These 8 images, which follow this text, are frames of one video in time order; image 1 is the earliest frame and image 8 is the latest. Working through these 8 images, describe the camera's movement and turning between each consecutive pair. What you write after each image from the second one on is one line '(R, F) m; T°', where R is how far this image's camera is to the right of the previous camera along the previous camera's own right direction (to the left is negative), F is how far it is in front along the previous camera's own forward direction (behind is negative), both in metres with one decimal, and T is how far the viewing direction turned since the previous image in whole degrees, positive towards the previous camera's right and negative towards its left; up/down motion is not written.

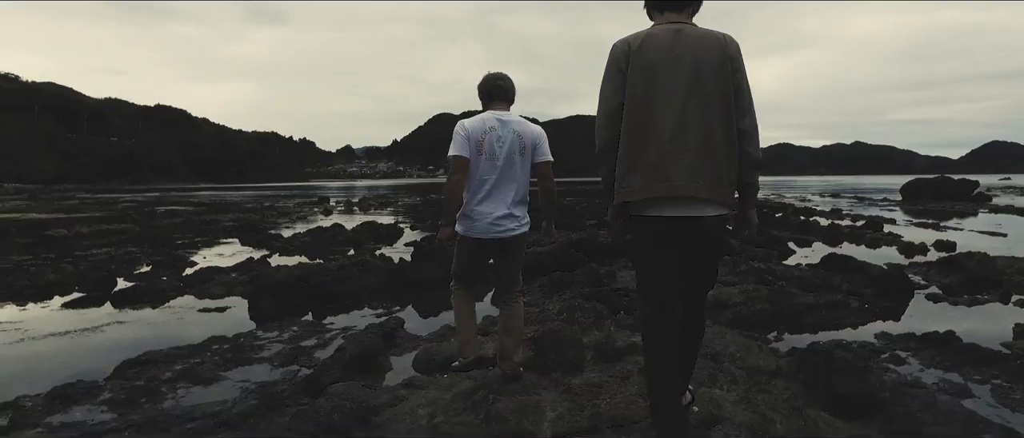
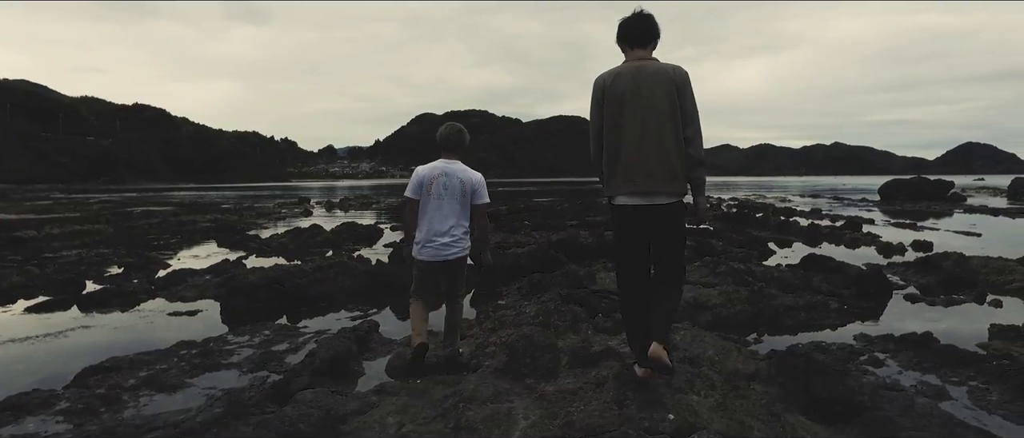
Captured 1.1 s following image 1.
(+0.1, +0.1) m; +1°
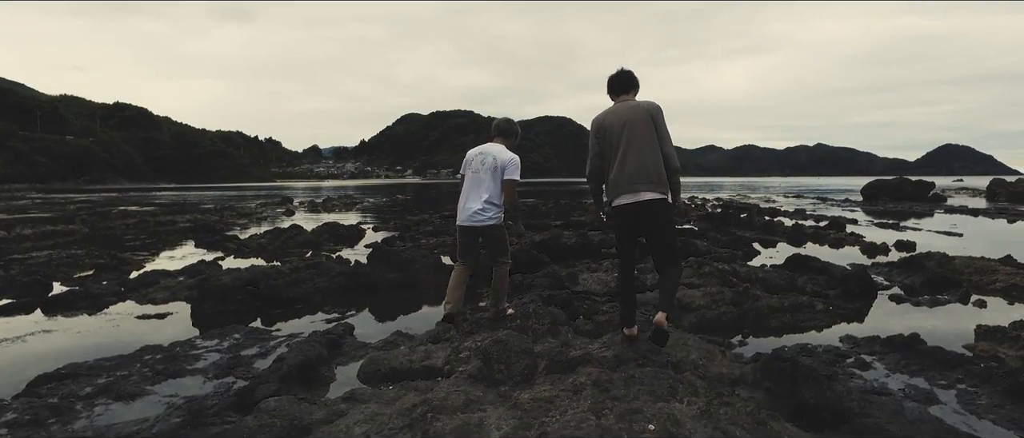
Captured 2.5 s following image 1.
(+0.1, +0.2) m; +1°
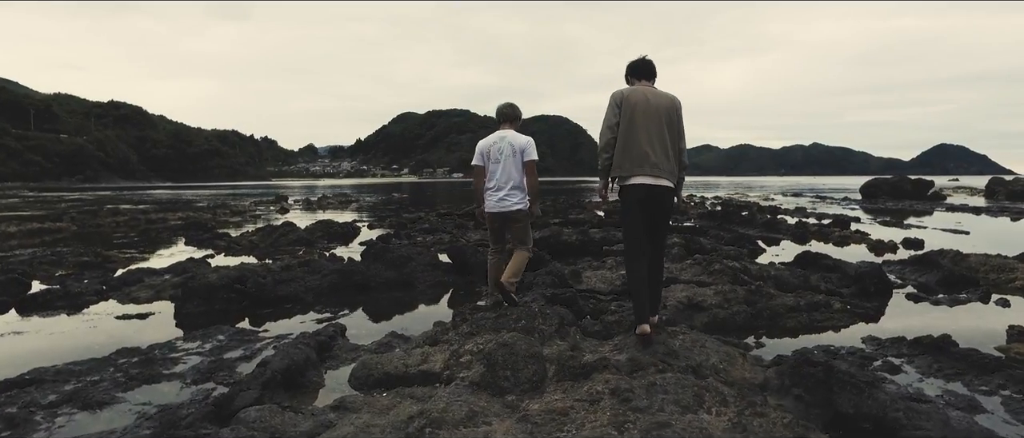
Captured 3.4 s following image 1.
(-0.1, +0.4) m; 0°
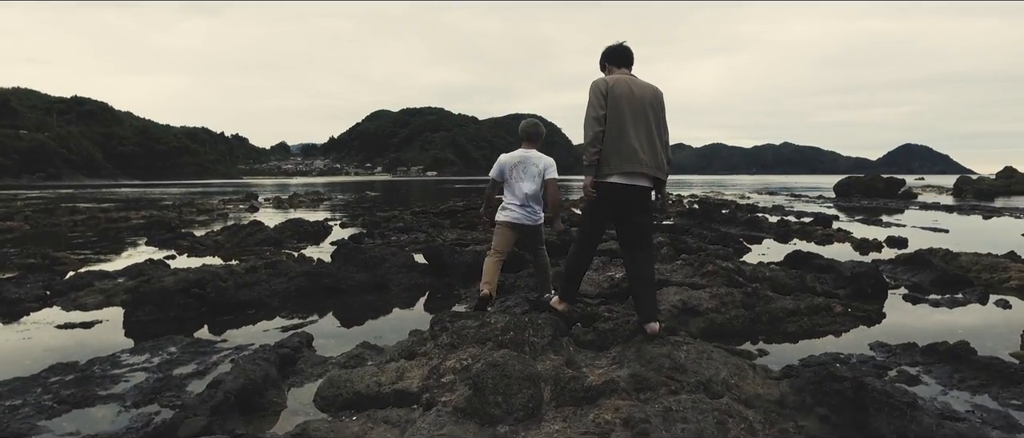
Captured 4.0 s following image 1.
(-0.1, +0.6) m; +2°
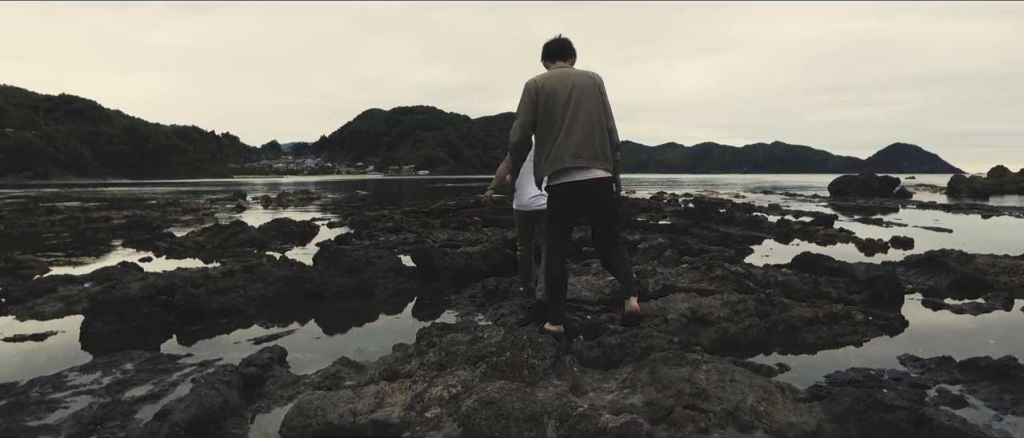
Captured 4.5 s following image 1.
(0.0, +0.6) m; +1°
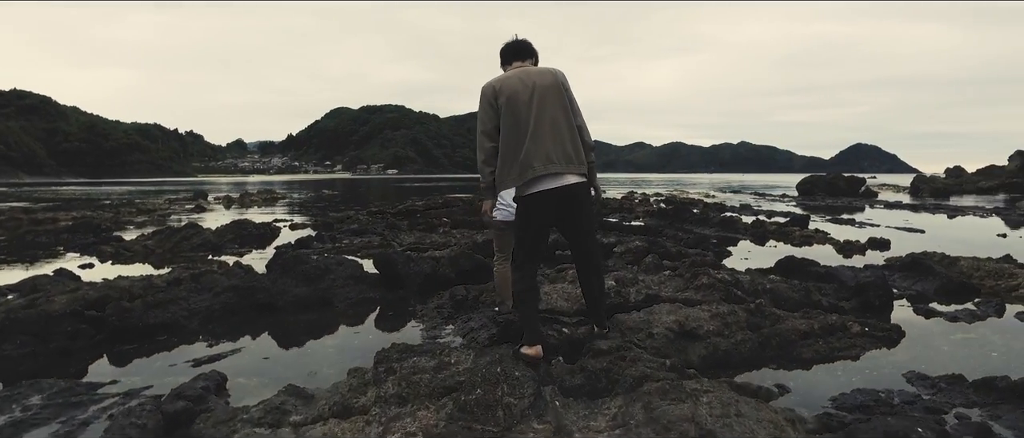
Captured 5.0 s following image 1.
(0.0, +0.6) m; +3°
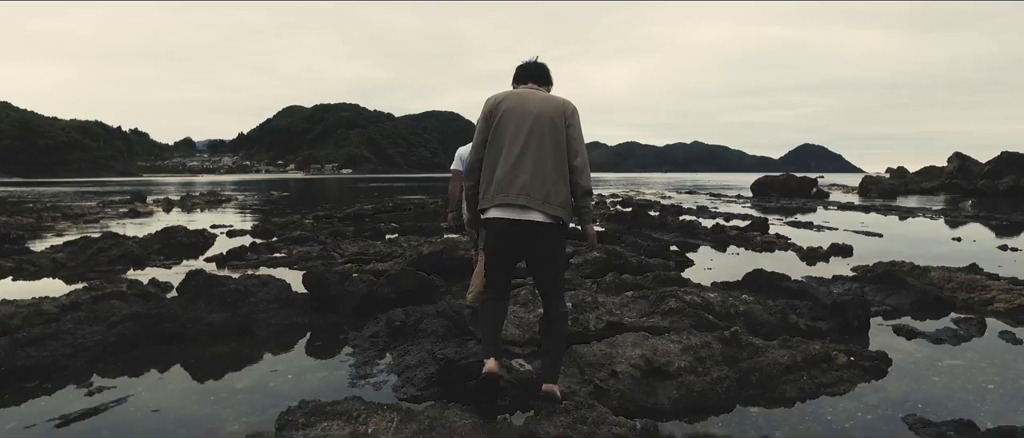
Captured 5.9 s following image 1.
(+0.1, +0.9) m; +4°
